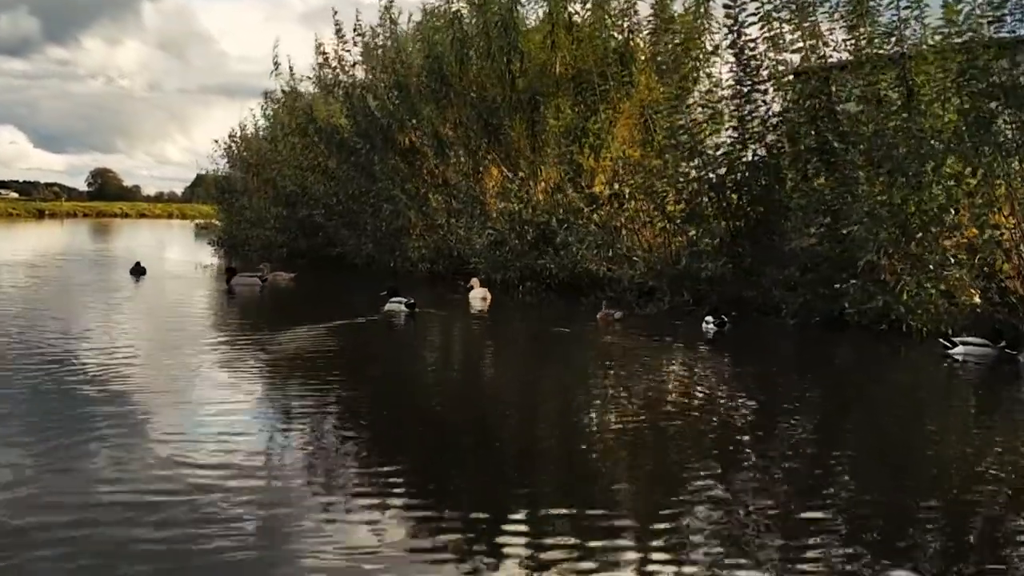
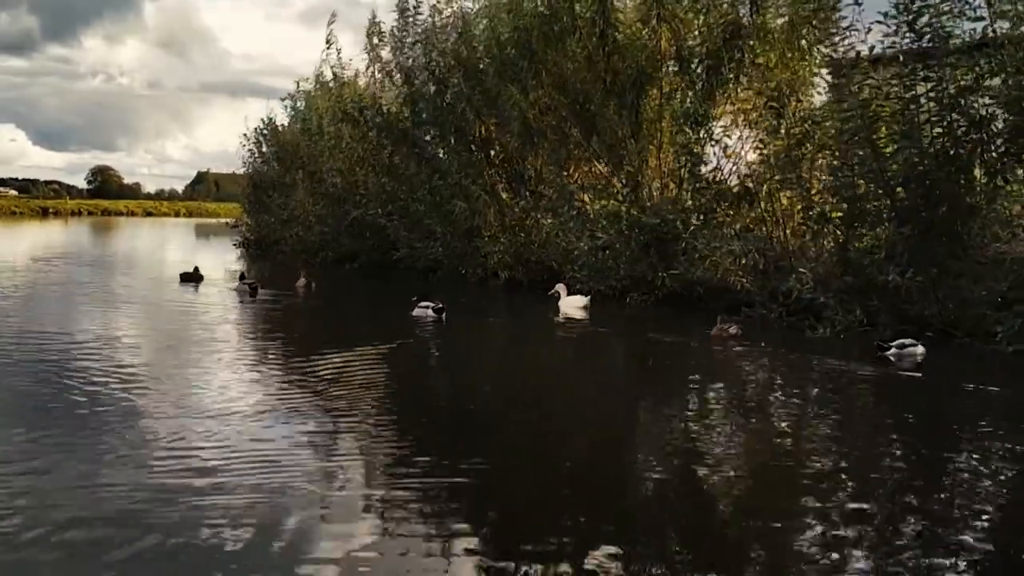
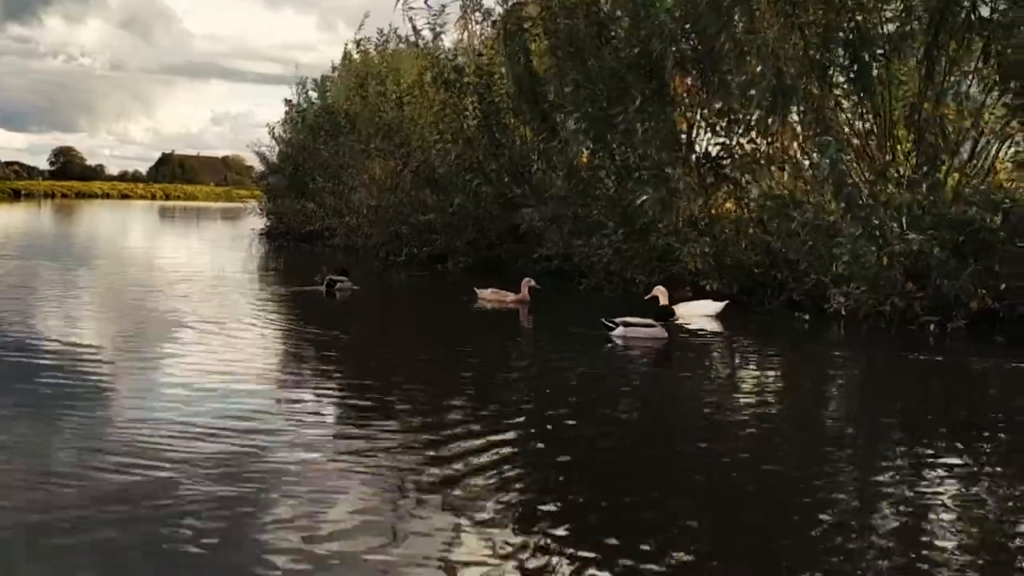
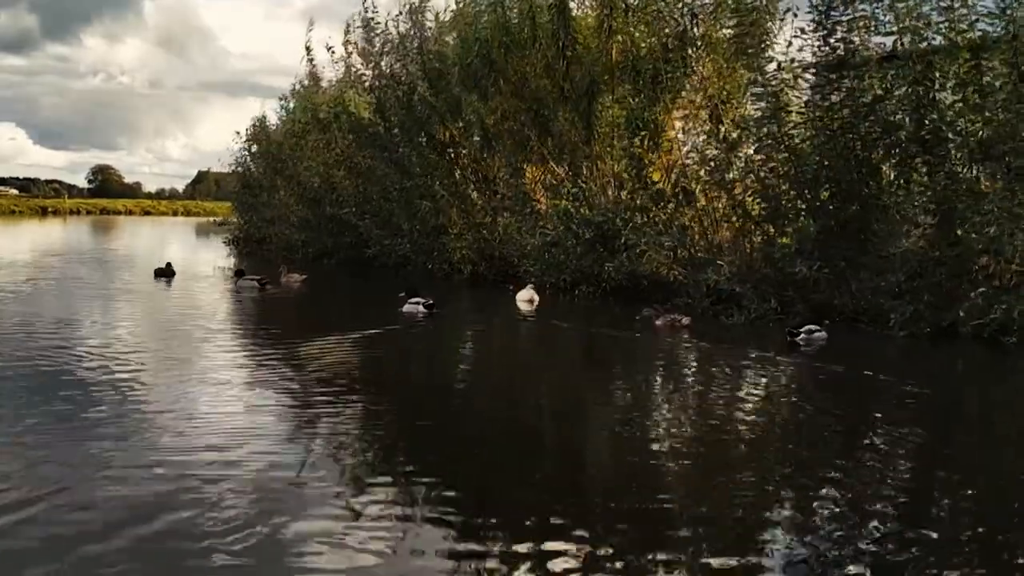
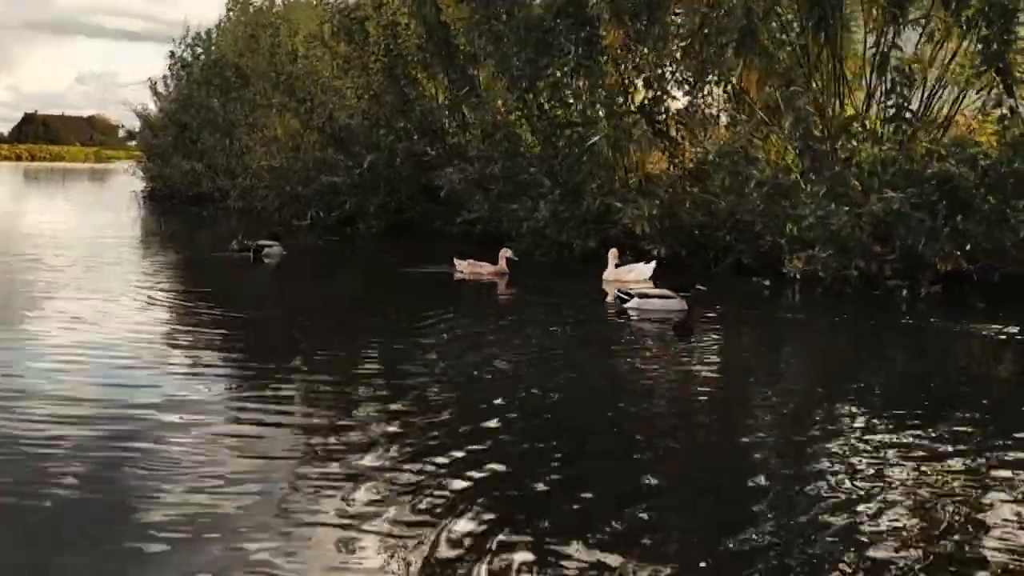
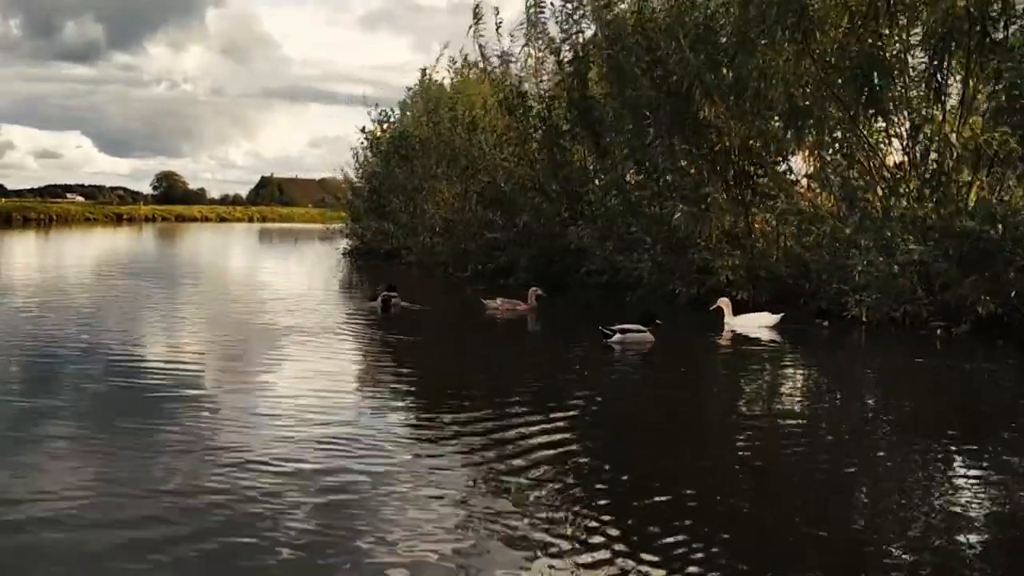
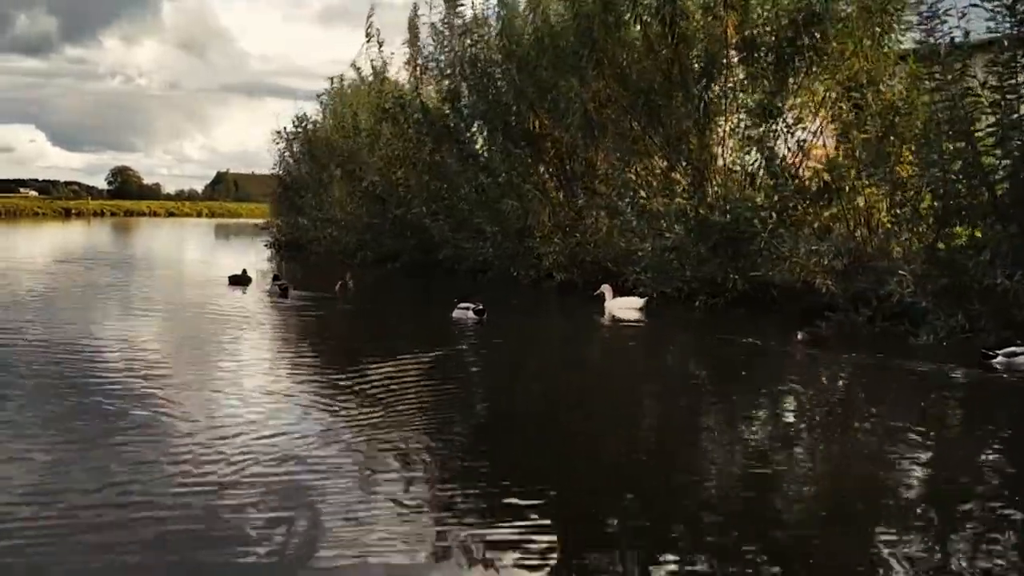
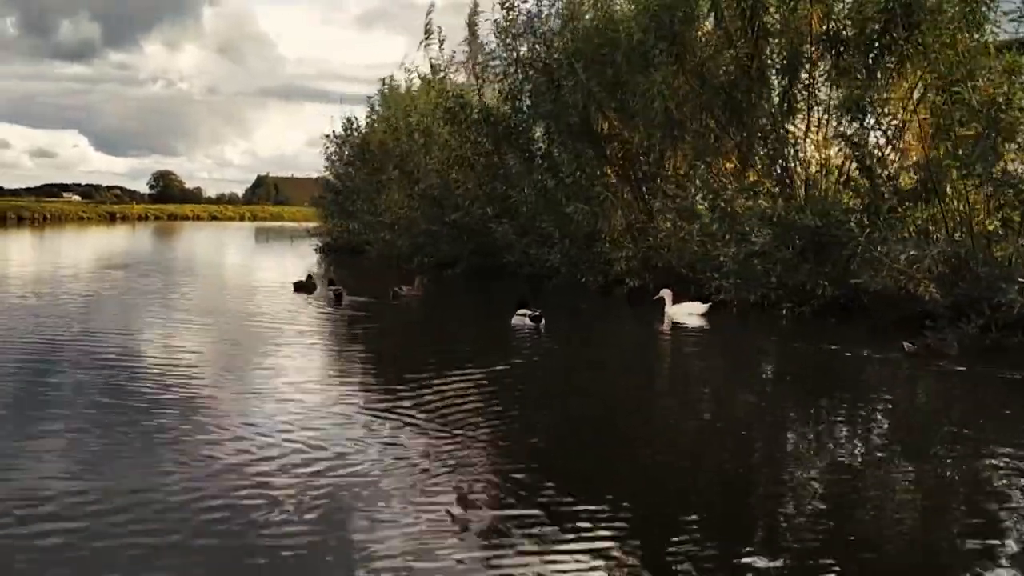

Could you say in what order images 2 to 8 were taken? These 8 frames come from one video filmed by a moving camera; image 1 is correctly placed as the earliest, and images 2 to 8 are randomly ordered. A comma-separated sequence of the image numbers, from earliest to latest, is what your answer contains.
4, 2, 7, 8, 6, 3, 5
